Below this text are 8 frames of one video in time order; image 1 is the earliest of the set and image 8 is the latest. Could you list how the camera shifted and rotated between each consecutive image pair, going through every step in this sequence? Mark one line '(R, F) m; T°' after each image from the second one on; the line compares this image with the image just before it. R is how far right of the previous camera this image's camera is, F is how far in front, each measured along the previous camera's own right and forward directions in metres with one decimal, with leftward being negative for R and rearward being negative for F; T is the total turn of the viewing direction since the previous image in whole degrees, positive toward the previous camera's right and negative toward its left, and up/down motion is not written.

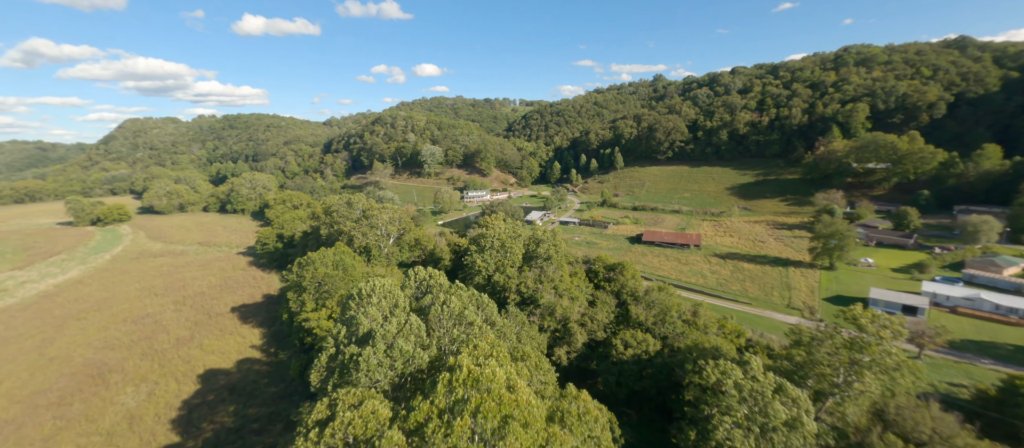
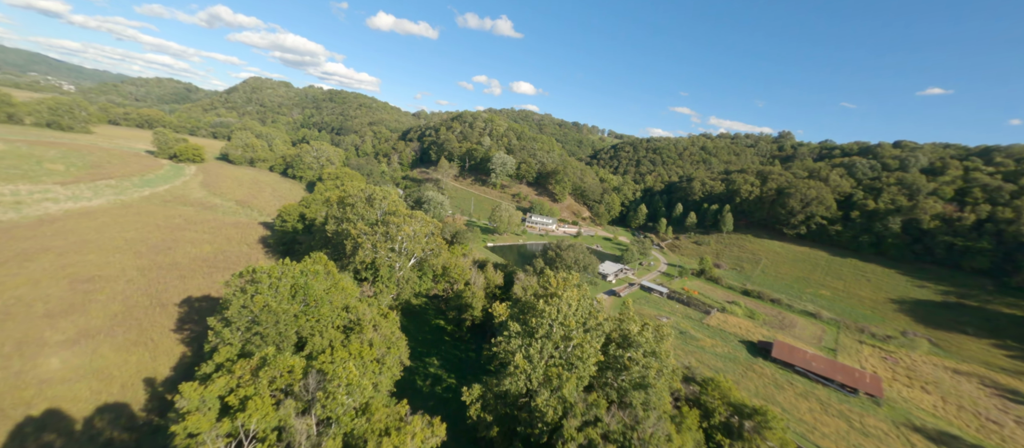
(-2.1, +16.5) m; -9°
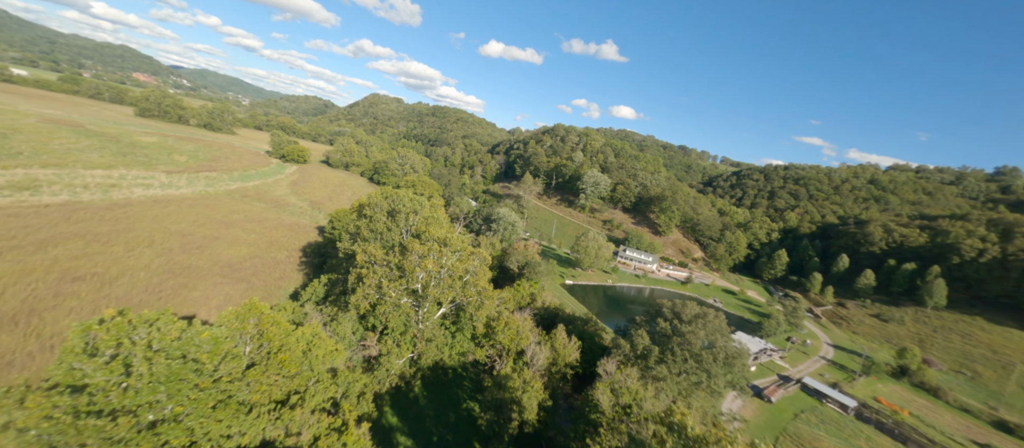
(-0.4, +14.4) m; -13°
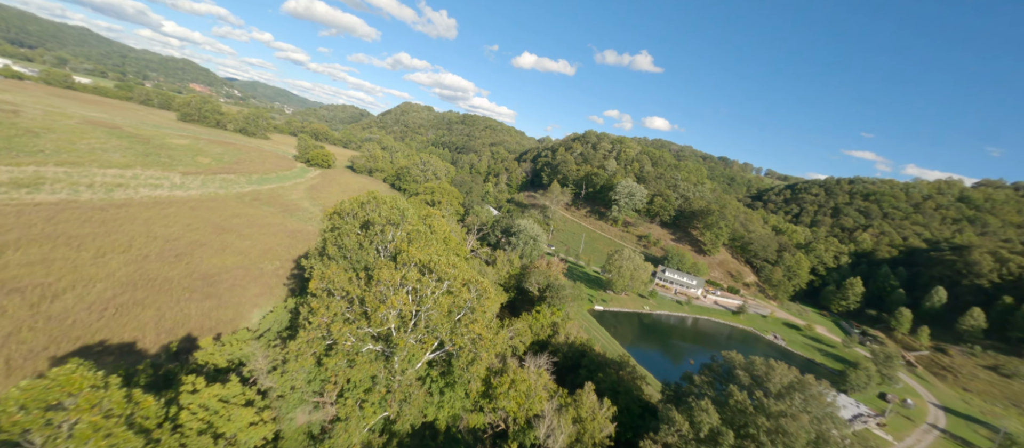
(+0.7, +7.0) m; -4°
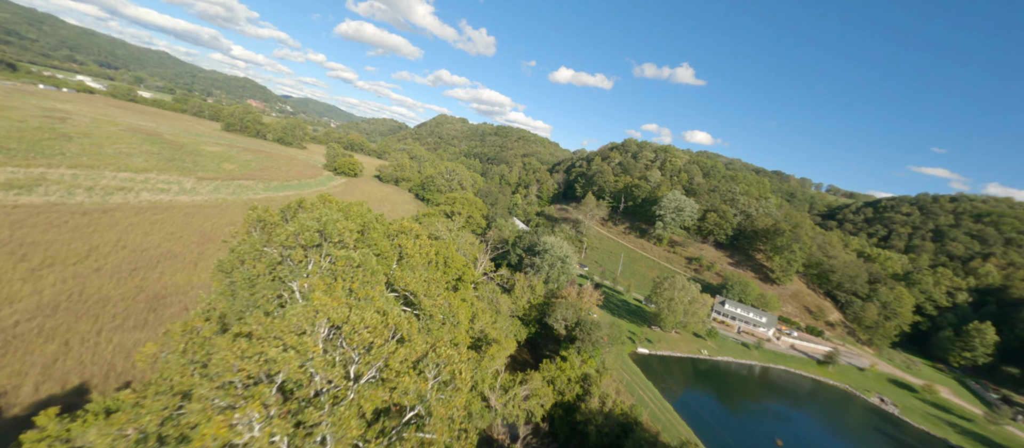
(+1.0, +8.4) m; -5°
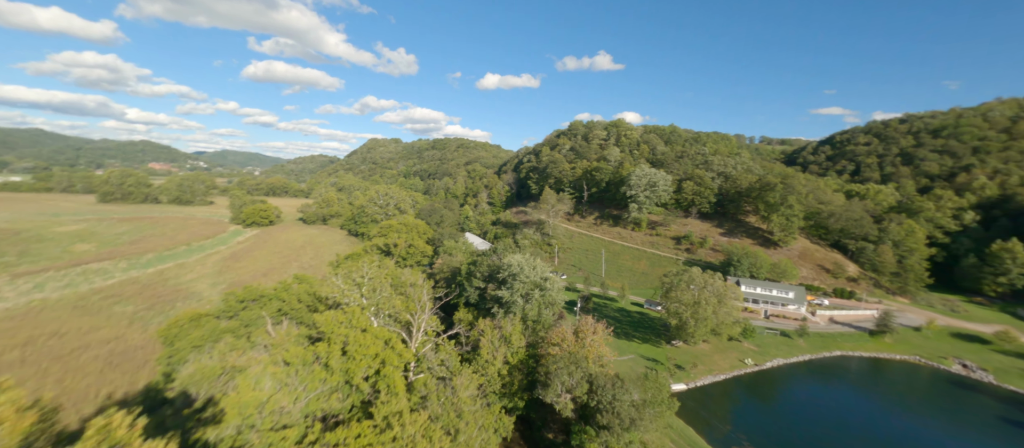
(+1.0, +12.1) m; +7°
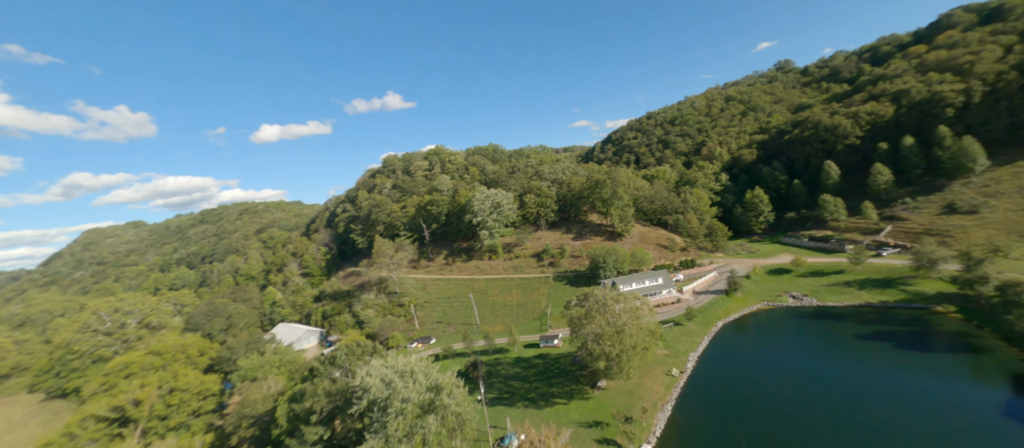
(-0.6, +9.3) m; +27°
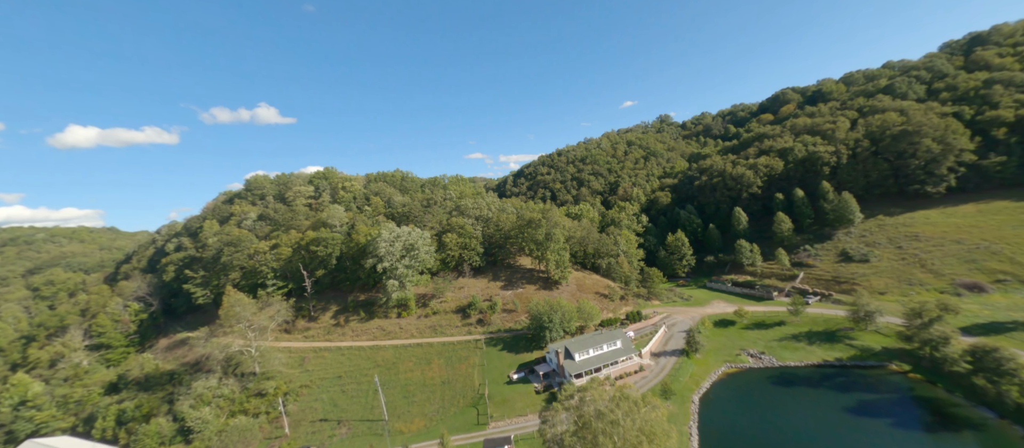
(-2.9, +9.6) m; +16°
